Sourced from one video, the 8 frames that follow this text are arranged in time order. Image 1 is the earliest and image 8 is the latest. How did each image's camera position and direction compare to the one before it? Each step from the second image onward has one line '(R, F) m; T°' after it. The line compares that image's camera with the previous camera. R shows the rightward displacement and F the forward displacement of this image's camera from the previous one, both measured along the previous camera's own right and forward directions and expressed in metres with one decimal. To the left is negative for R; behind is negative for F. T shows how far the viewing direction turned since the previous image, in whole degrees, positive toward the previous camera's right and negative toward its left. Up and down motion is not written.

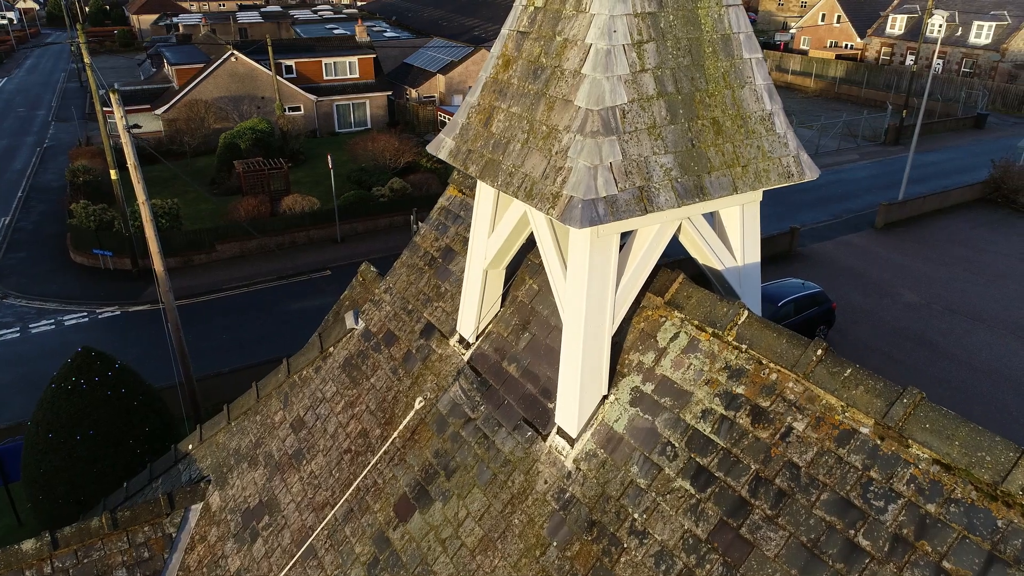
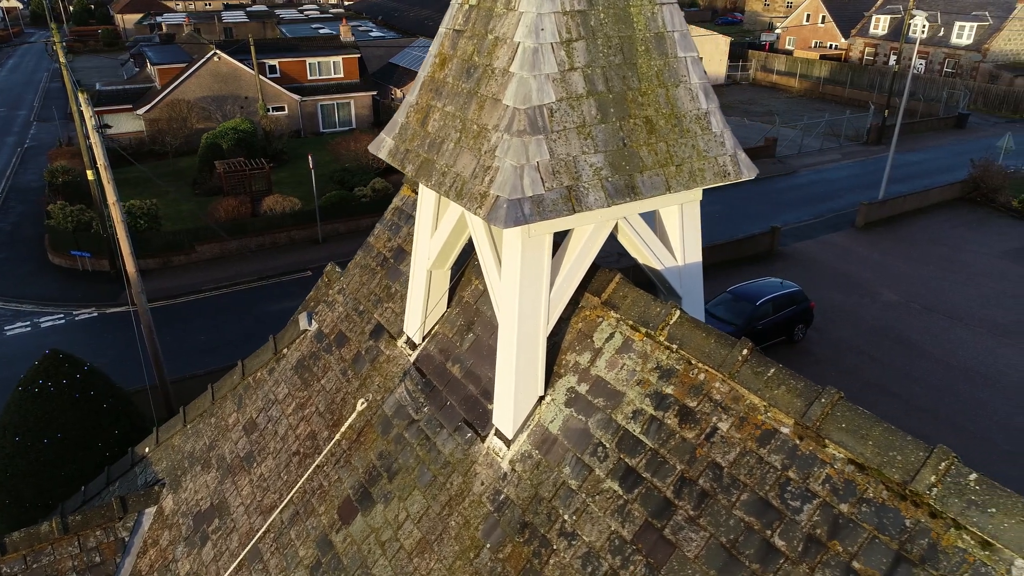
(+0.3, 0.0) m; +1°
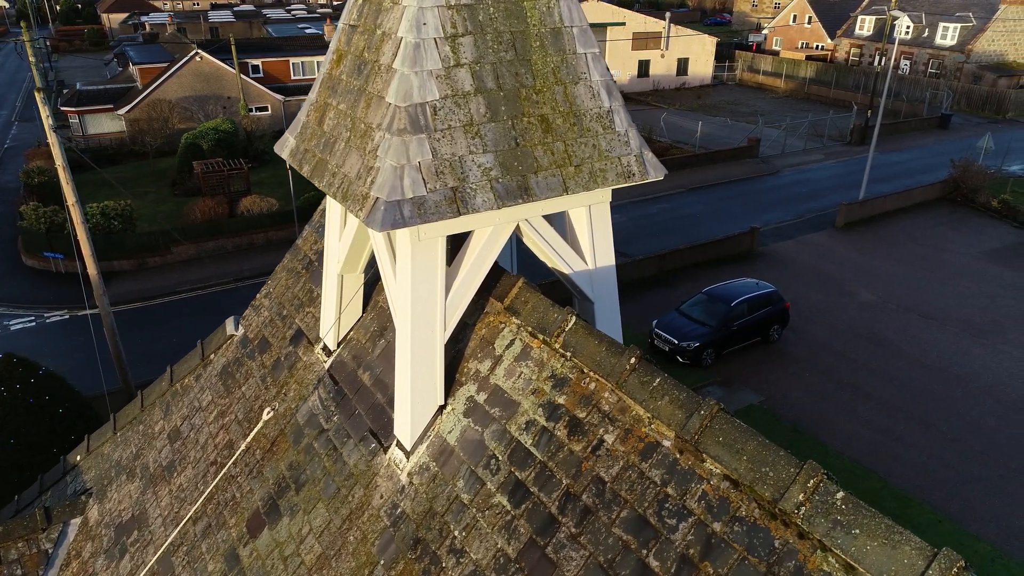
(+0.5, +0.1) m; +1°
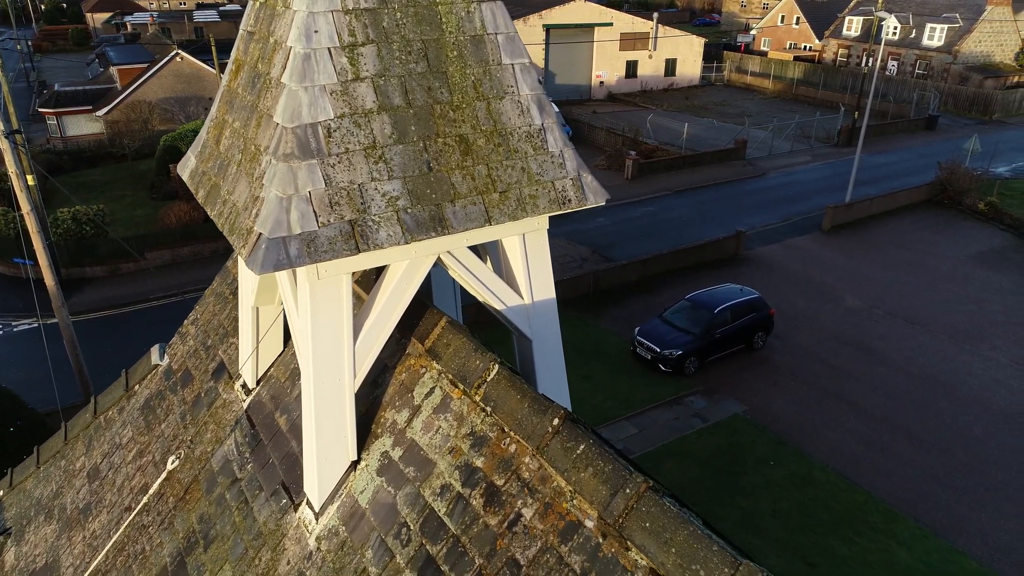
(+0.3, +0.4) m; +1°
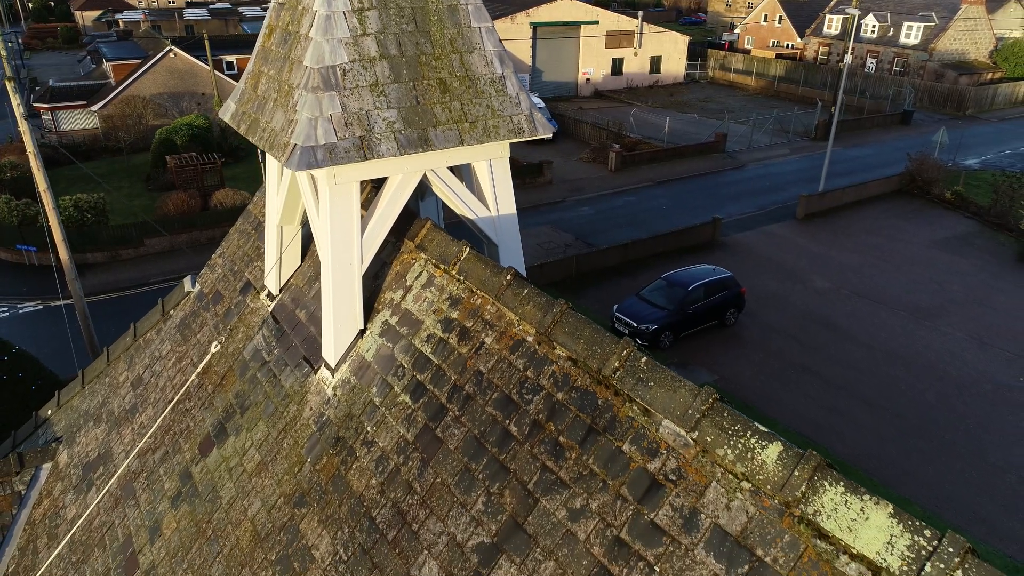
(+0.1, -1.1) m; +1°
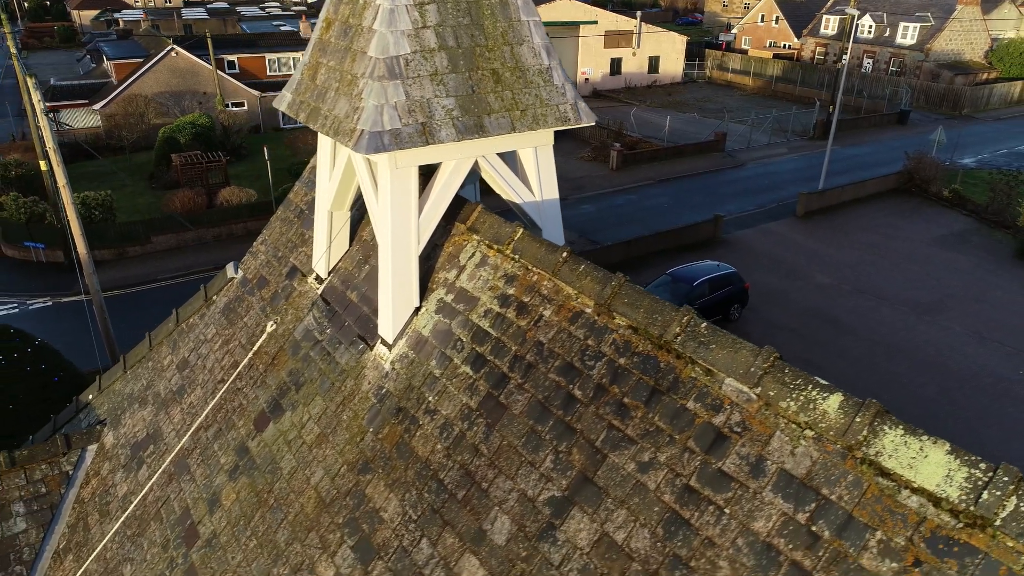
(-0.3, -0.2) m; 0°
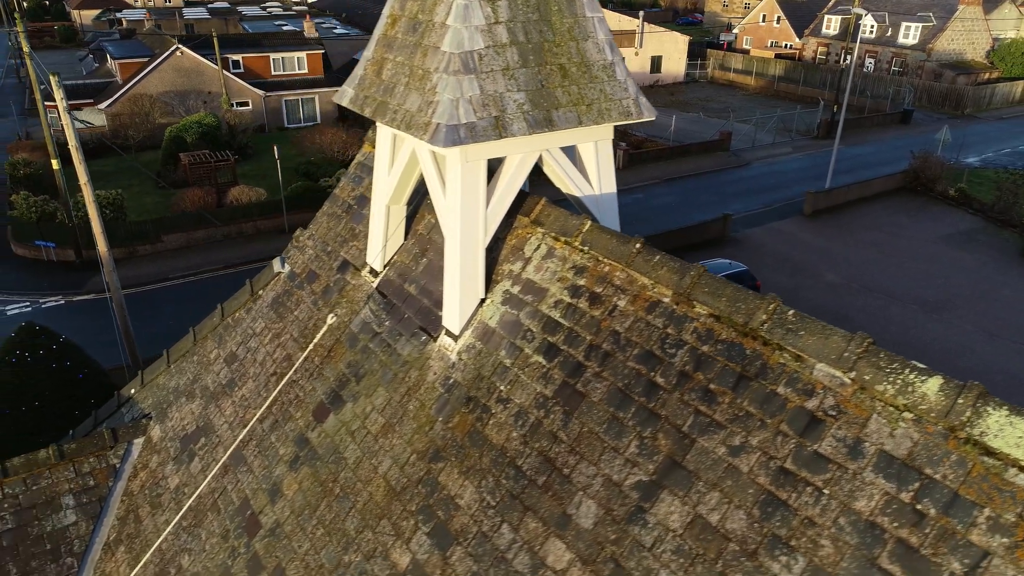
(-0.4, -0.1) m; 0°
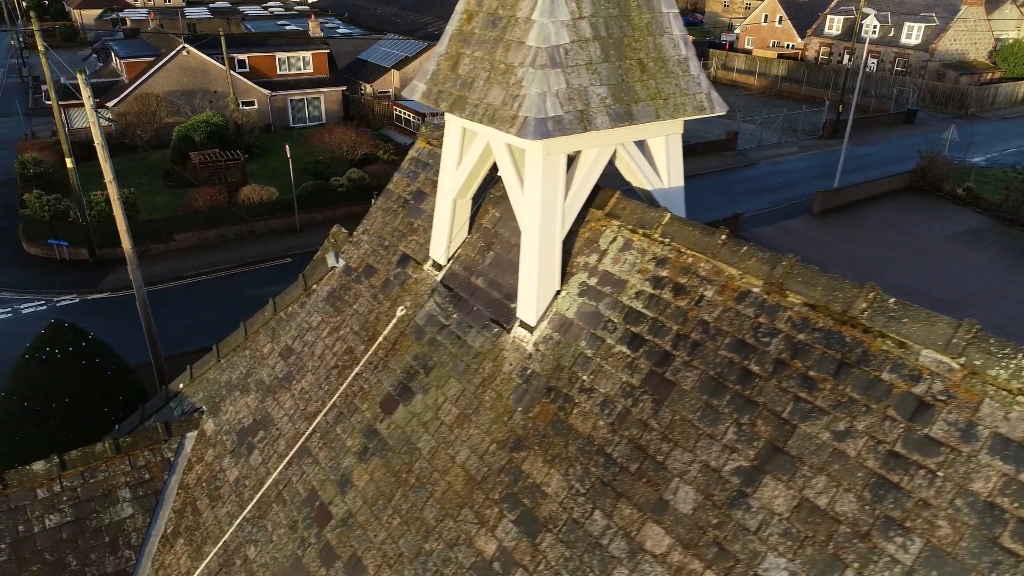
(-0.5, -0.1) m; 0°
